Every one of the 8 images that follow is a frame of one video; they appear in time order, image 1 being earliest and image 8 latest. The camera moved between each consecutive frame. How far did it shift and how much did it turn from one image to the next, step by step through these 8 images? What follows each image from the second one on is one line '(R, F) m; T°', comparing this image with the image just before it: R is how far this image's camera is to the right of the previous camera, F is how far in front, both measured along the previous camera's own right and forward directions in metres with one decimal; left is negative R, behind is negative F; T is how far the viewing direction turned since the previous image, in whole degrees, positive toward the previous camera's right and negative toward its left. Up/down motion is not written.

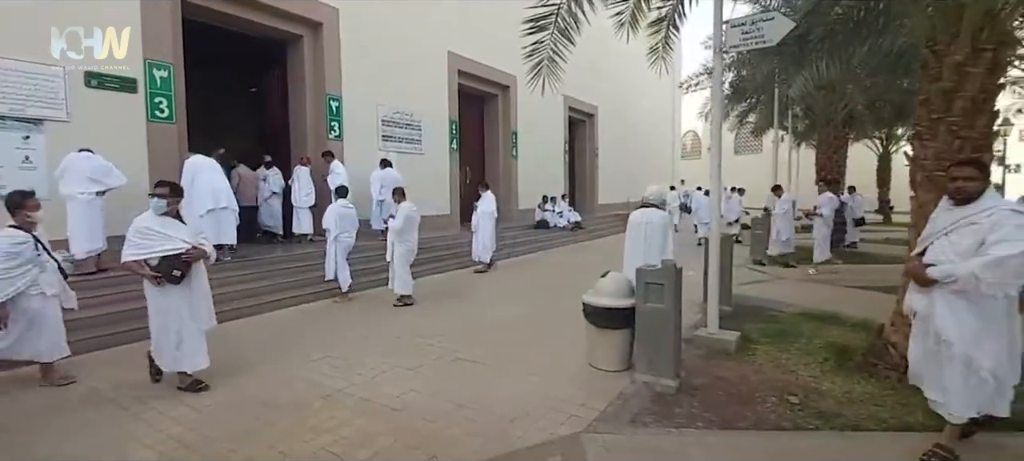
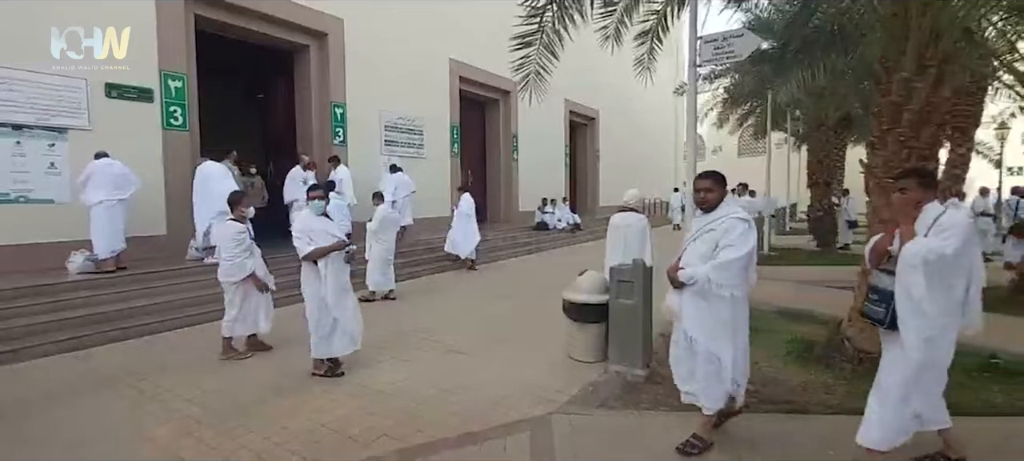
(+0.2, -0.4) m; -1°
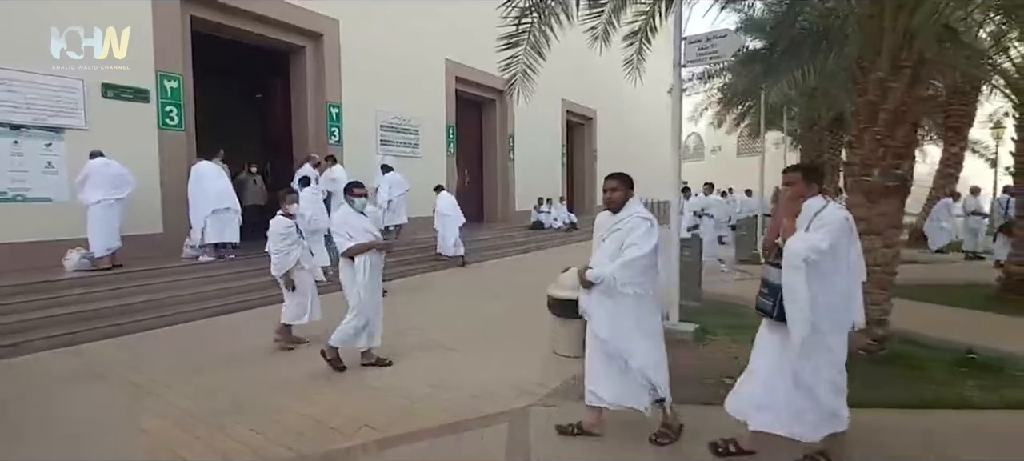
(+0.2, -0.1) m; 0°
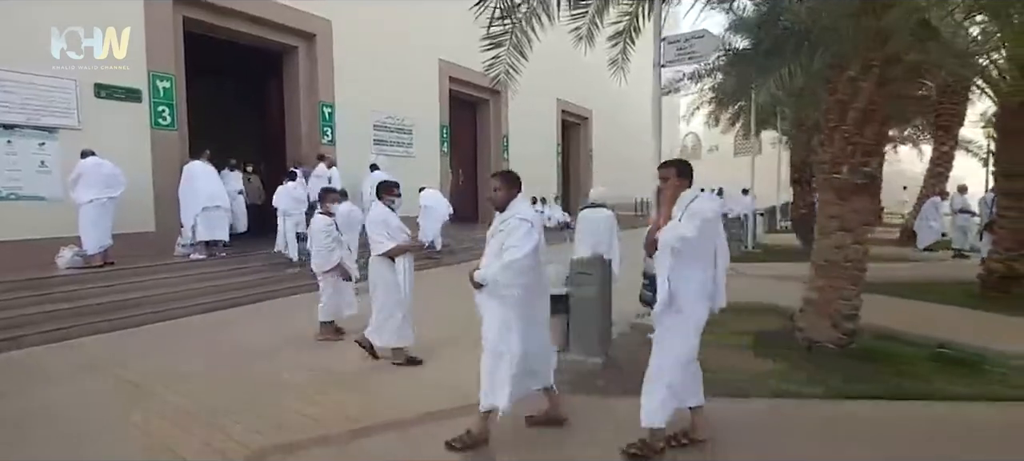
(+0.2, -0.1) m; 0°
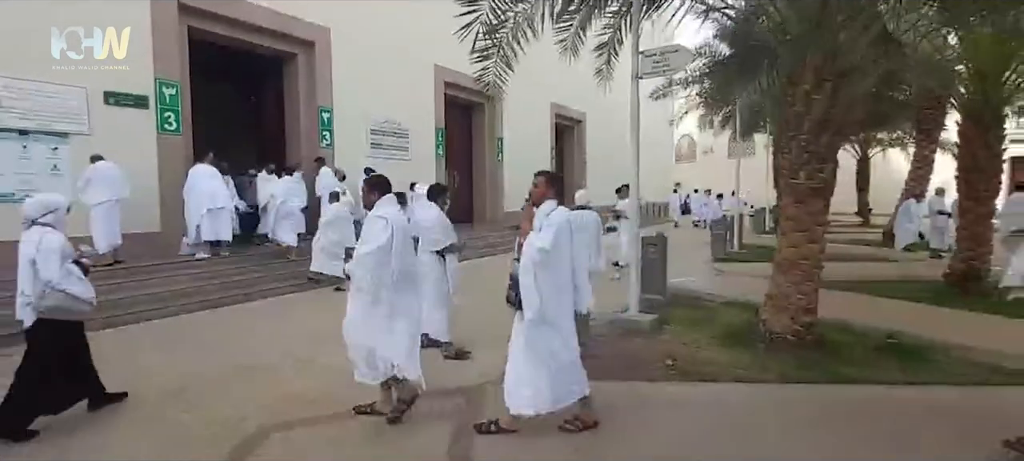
(+0.2, -0.4) m; 0°
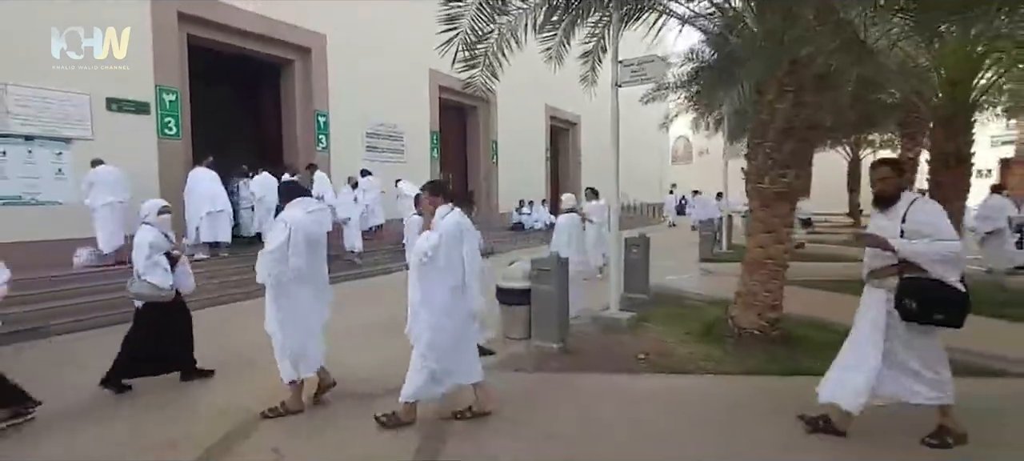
(+0.2, -0.3) m; 0°
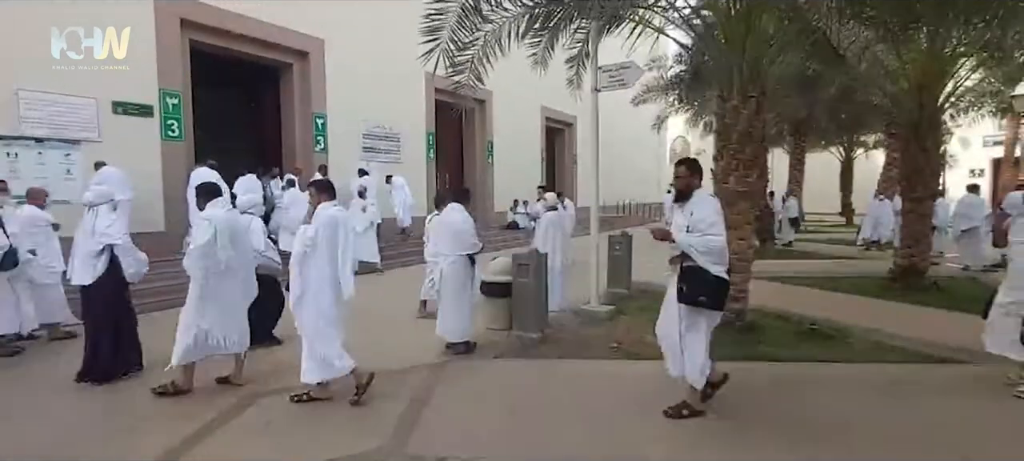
(+0.3, -0.4) m; 0°
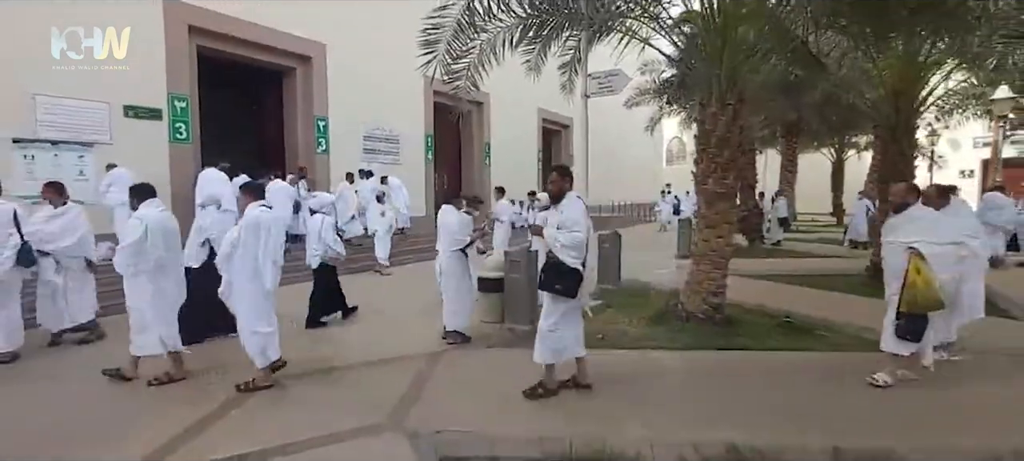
(+0.1, -0.4) m; 0°
